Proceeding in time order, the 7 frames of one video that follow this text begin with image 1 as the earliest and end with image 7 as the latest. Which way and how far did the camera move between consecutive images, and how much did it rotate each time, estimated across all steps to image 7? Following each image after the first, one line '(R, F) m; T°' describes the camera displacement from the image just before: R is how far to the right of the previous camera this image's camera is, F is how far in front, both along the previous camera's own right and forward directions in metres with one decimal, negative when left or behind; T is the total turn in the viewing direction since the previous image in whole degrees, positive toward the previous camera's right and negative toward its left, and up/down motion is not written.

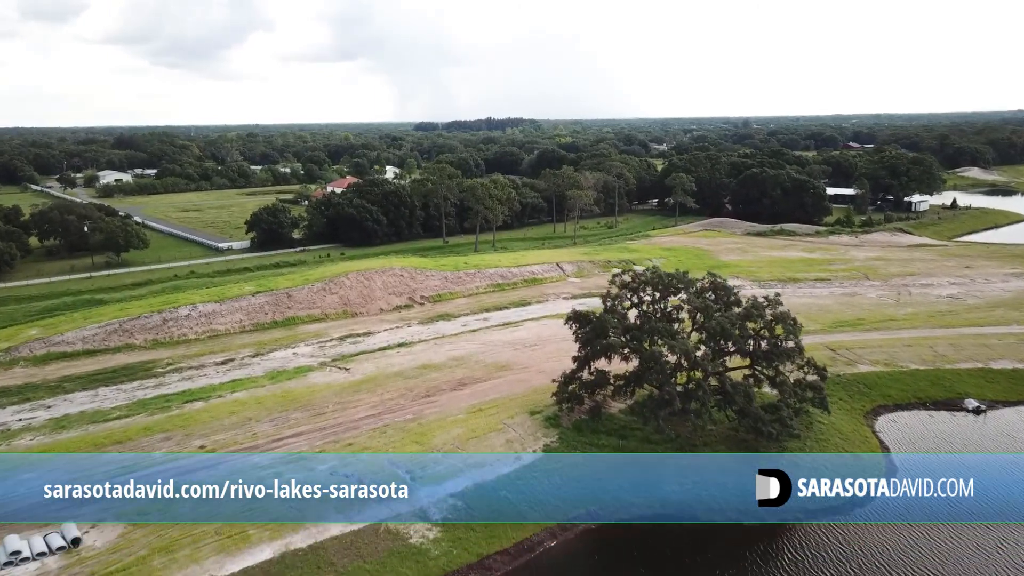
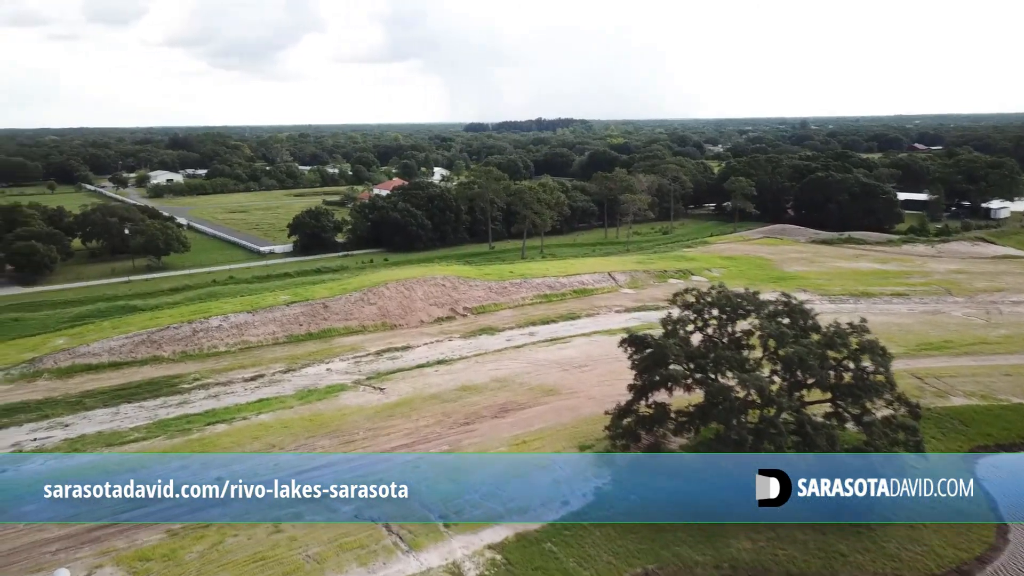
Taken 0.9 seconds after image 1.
(0.0, +1.7) m; -3°
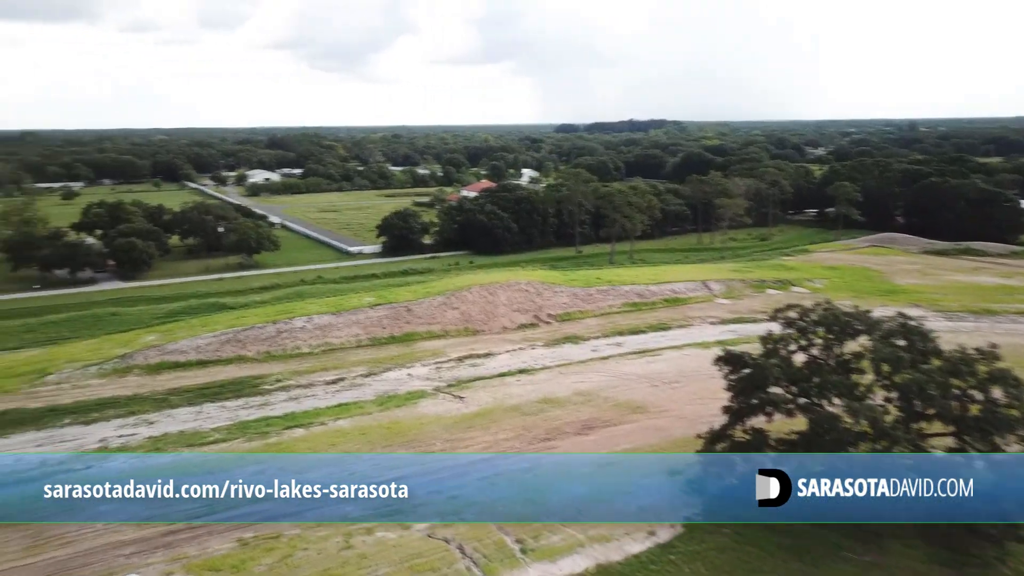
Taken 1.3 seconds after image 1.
(0.0, +0.8) m; -6°
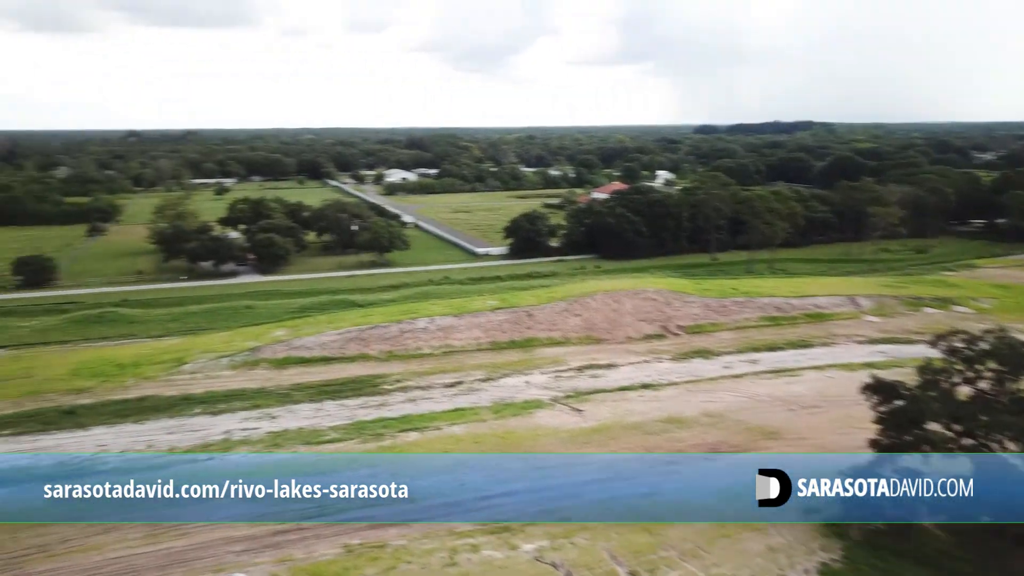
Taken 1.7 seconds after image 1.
(+0.1, +0.8) m; -9°
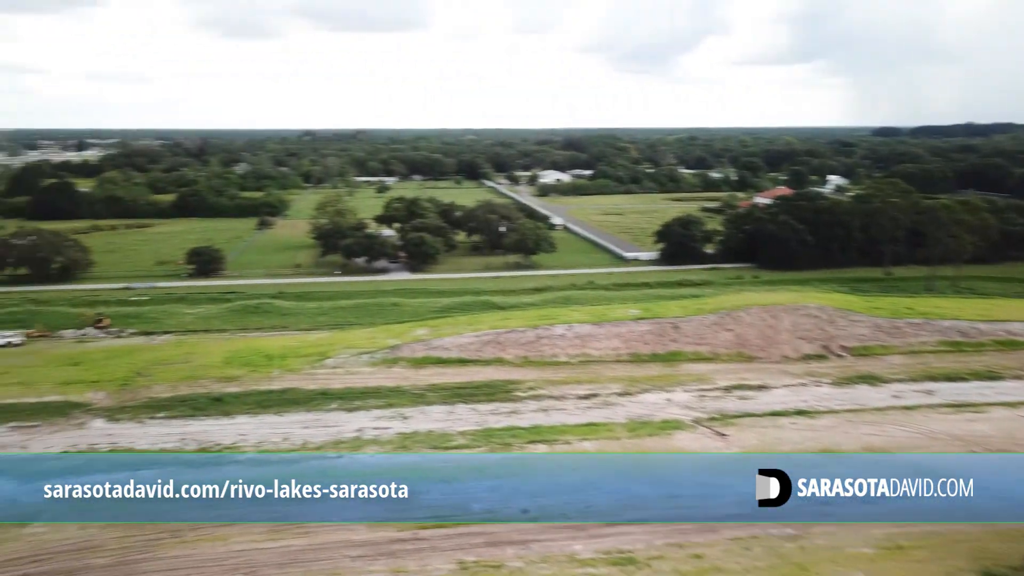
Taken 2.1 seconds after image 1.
(+0.3, +0.9) m; -11°
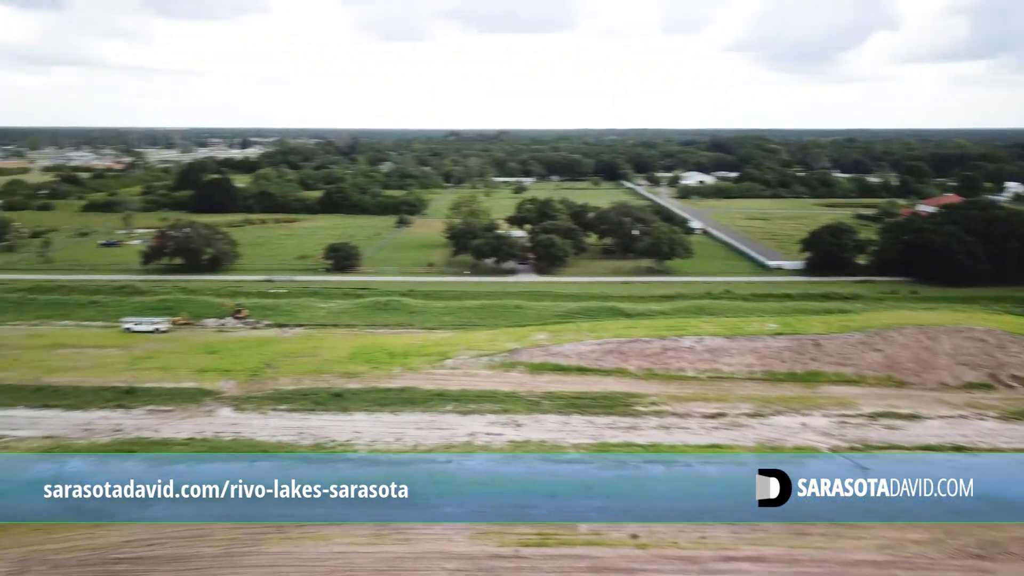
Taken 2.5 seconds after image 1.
(+0.4, +0.7) m; -10°
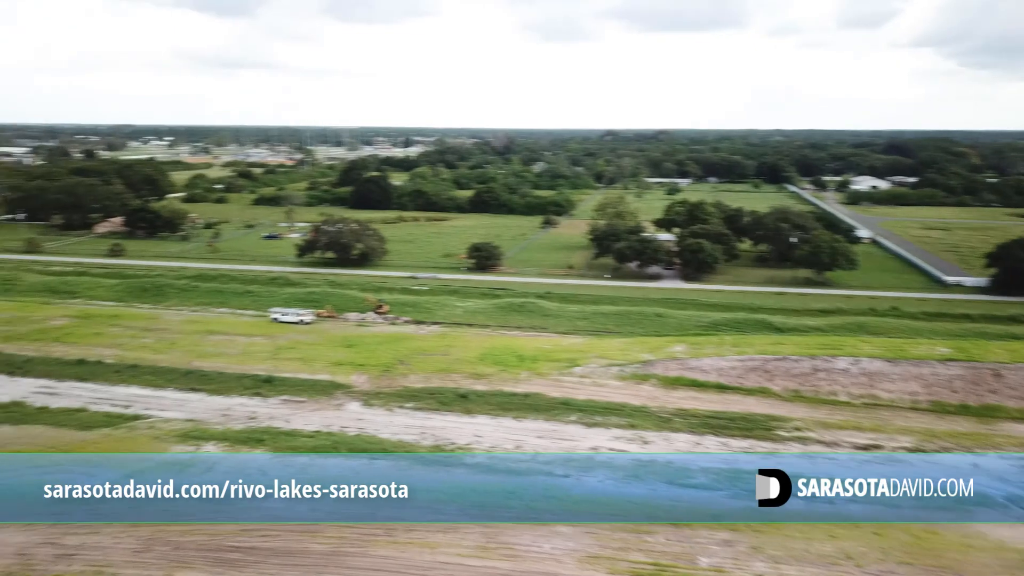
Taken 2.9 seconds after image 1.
(+0.5, +0.7) m; -11°
